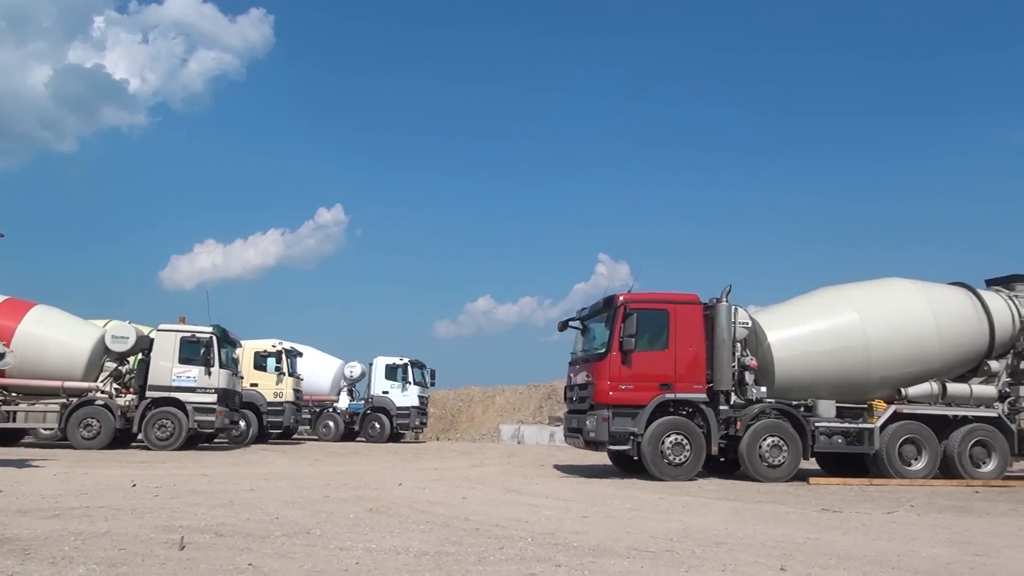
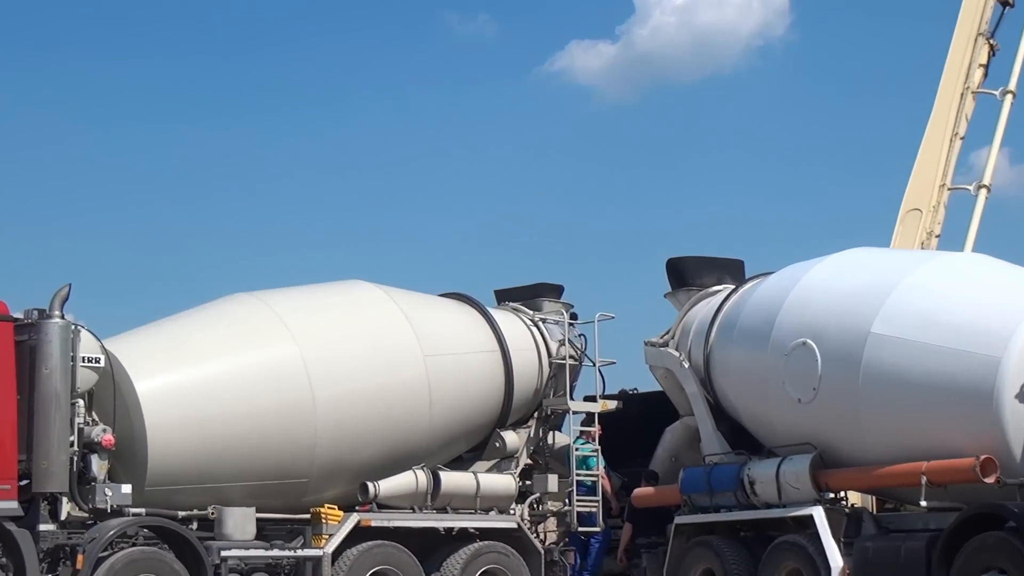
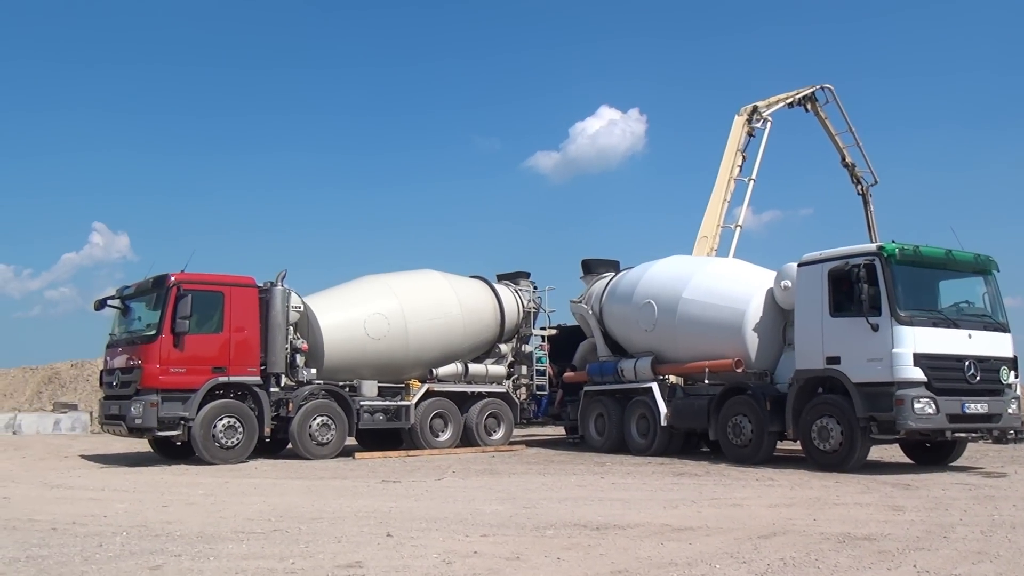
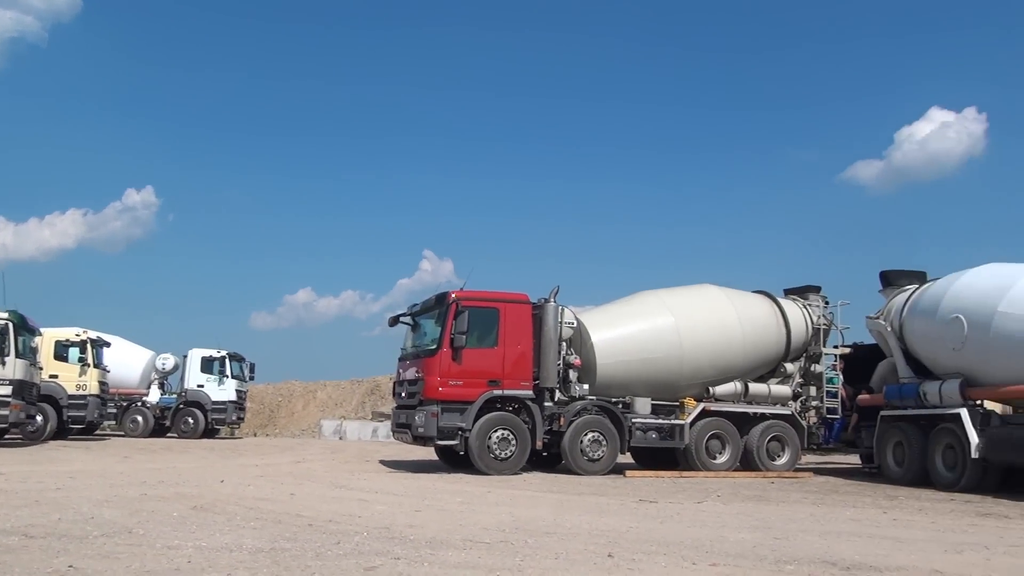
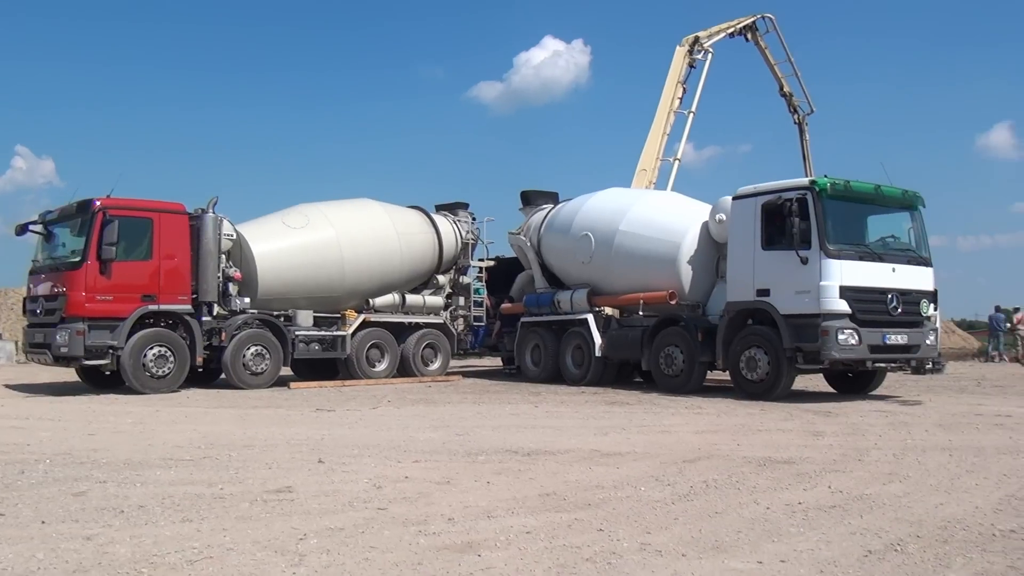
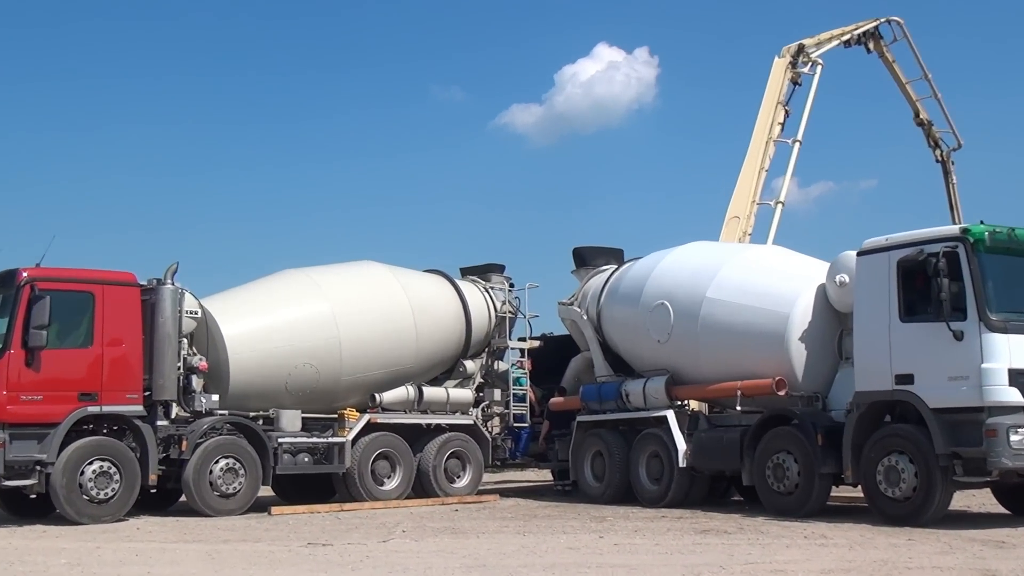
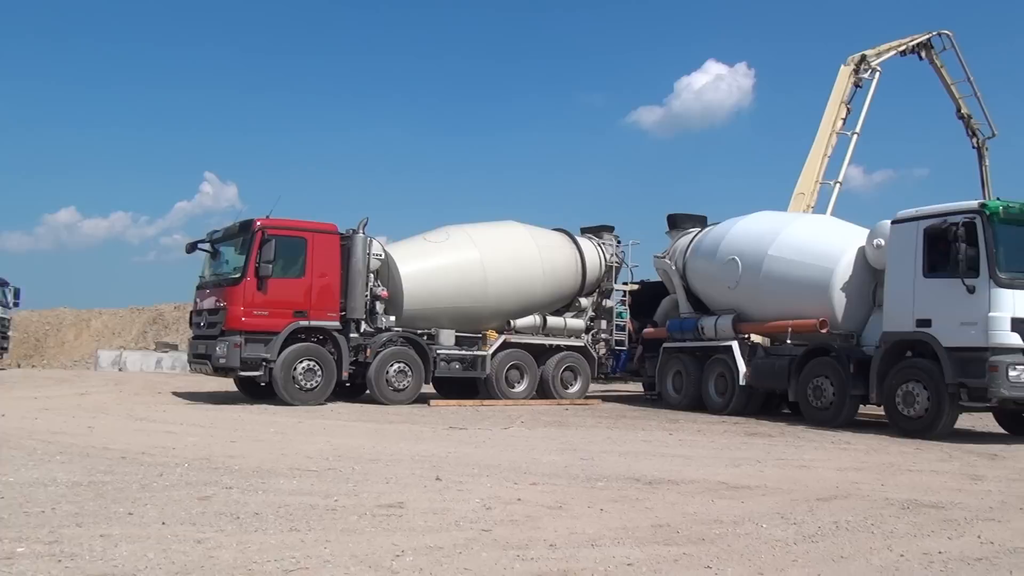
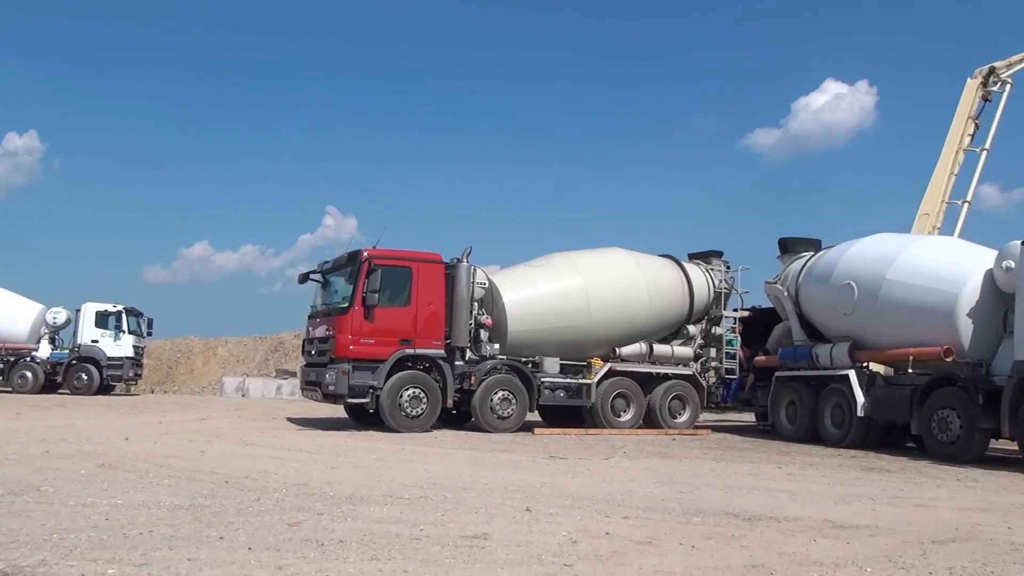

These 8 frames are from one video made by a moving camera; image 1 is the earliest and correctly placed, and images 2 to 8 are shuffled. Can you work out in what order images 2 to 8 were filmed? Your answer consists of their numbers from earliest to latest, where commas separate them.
4, 8, 7, 5, 3, 6, 2
